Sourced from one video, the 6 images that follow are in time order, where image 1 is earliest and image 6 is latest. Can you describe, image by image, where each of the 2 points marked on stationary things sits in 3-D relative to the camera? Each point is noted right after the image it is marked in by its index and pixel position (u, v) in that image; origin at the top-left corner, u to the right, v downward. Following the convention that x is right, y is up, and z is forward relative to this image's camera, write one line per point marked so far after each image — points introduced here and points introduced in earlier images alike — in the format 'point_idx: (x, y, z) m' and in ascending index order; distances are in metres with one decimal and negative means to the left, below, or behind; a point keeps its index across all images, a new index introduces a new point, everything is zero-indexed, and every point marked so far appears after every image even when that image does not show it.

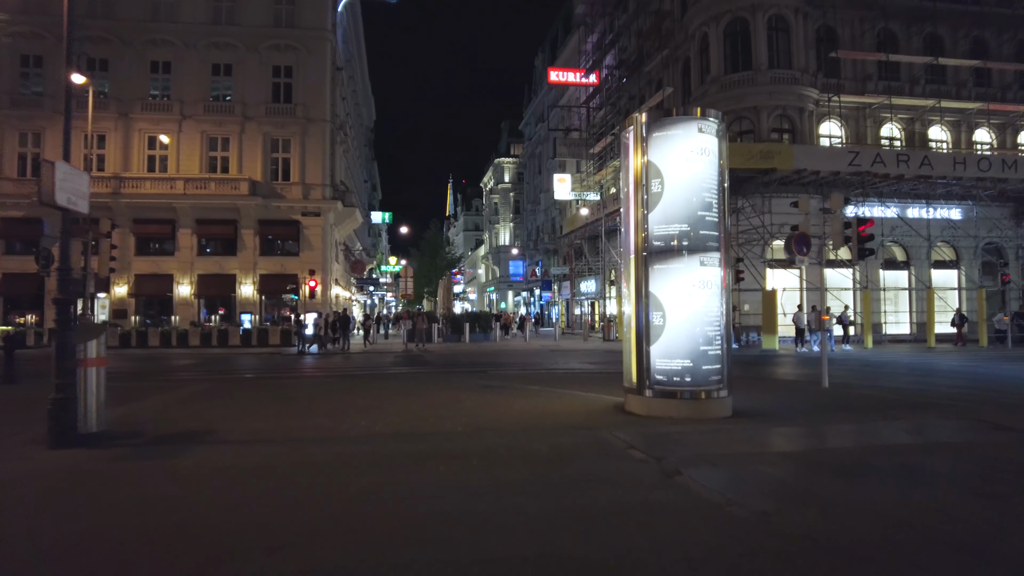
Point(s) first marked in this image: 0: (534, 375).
0: (+0.4, -1.9, +14.3) m
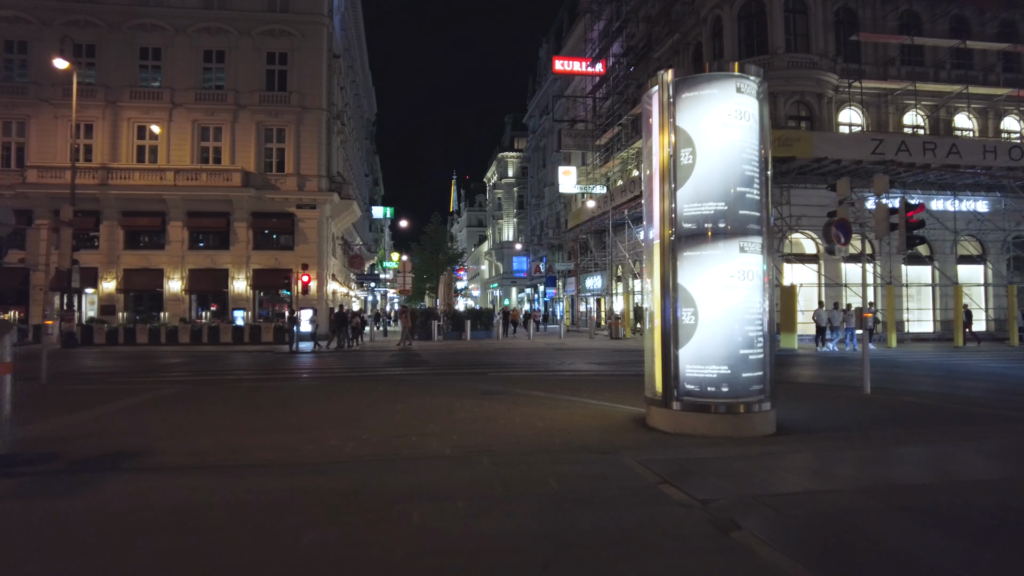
0: (+0.5, -1.8, +13.0) m
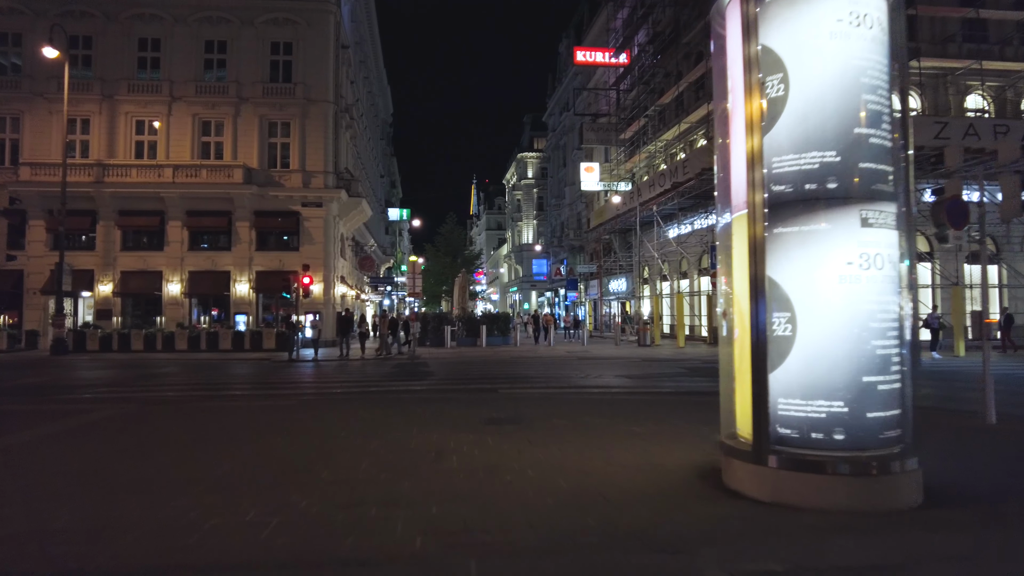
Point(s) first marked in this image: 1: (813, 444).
0: (+0.8, -1.8, +10.8) m
1: (+2.2, -1.1, +4.7) m
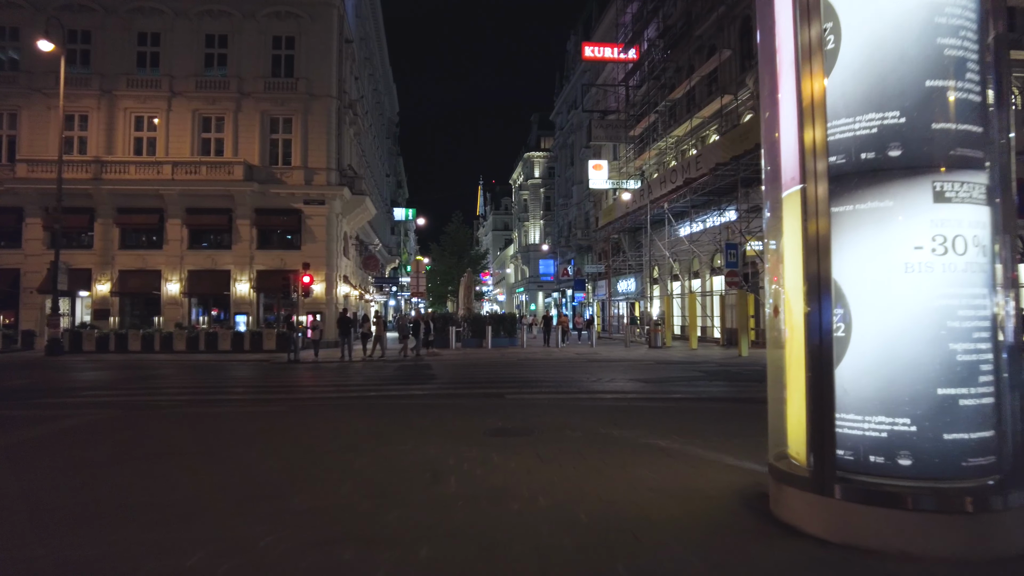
0: (+0.9, -1.8, +10.0) m
1: (+2.2, -1.1, +3.9) m
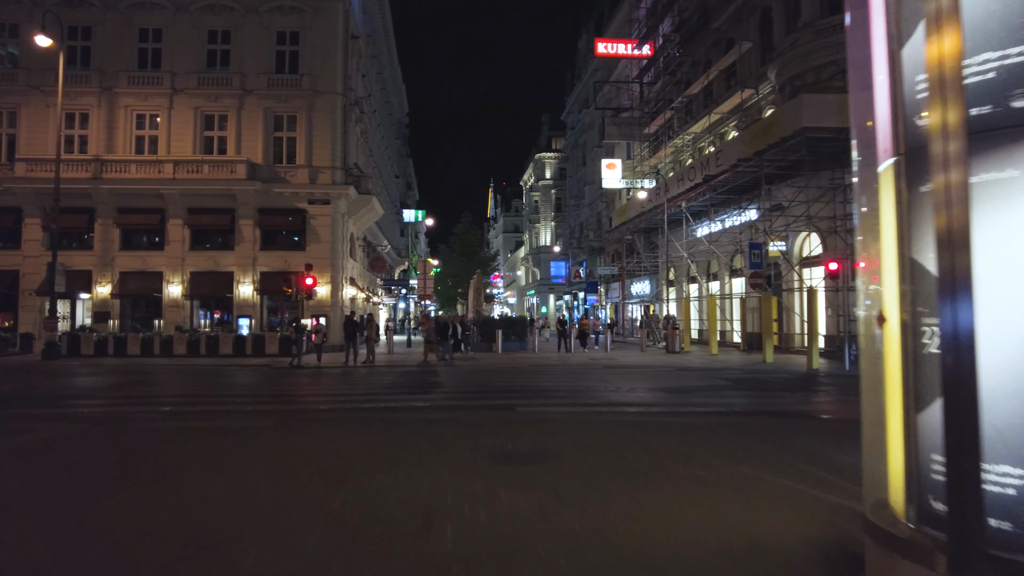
0: (+1.0, -1.8, +8.9) m
1: (+2.3, -1.1, +2.9) m
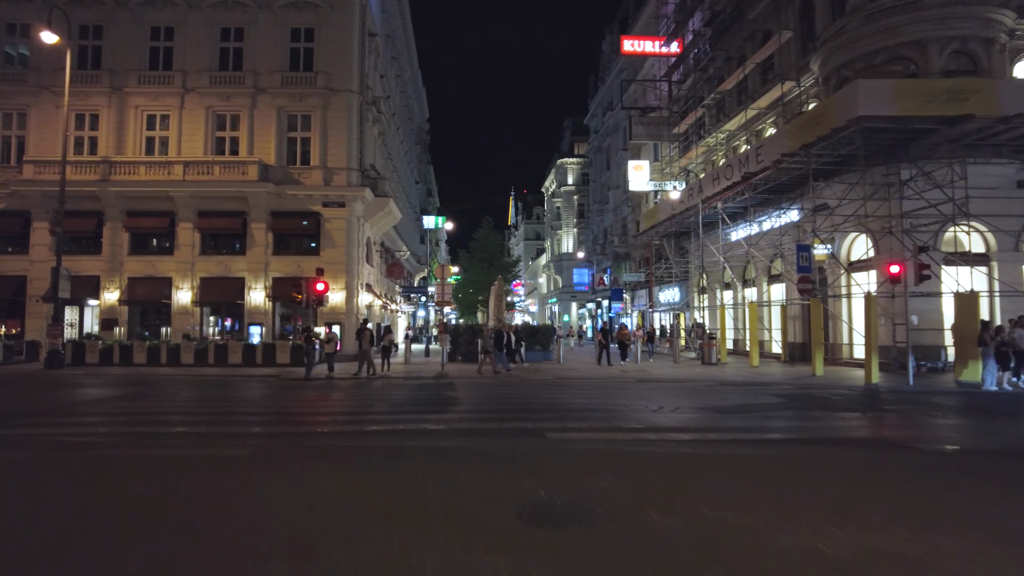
0: (+1.4, -1.8, +7.3) m
1: (+2.4, -1.0, +1.2) m
